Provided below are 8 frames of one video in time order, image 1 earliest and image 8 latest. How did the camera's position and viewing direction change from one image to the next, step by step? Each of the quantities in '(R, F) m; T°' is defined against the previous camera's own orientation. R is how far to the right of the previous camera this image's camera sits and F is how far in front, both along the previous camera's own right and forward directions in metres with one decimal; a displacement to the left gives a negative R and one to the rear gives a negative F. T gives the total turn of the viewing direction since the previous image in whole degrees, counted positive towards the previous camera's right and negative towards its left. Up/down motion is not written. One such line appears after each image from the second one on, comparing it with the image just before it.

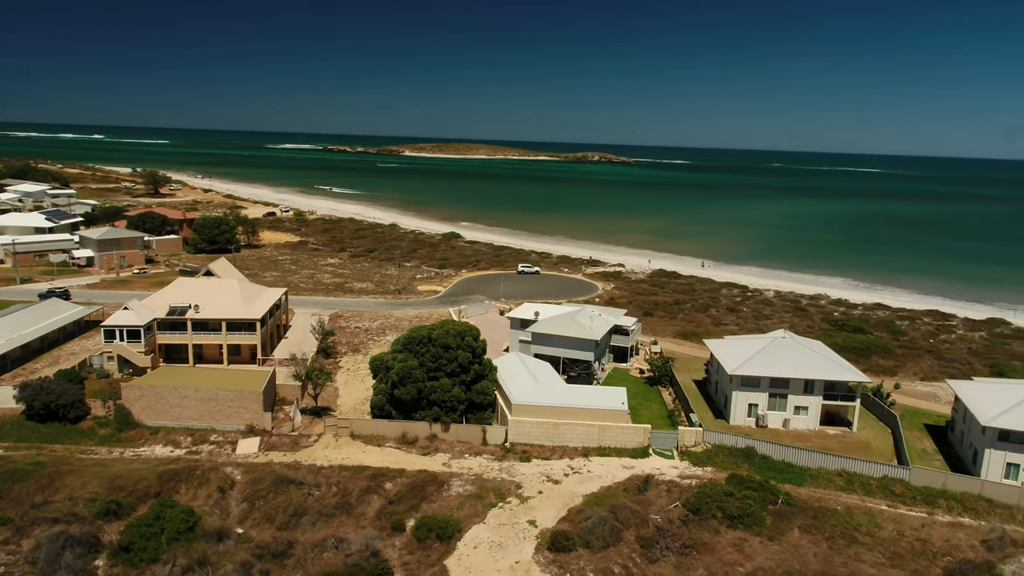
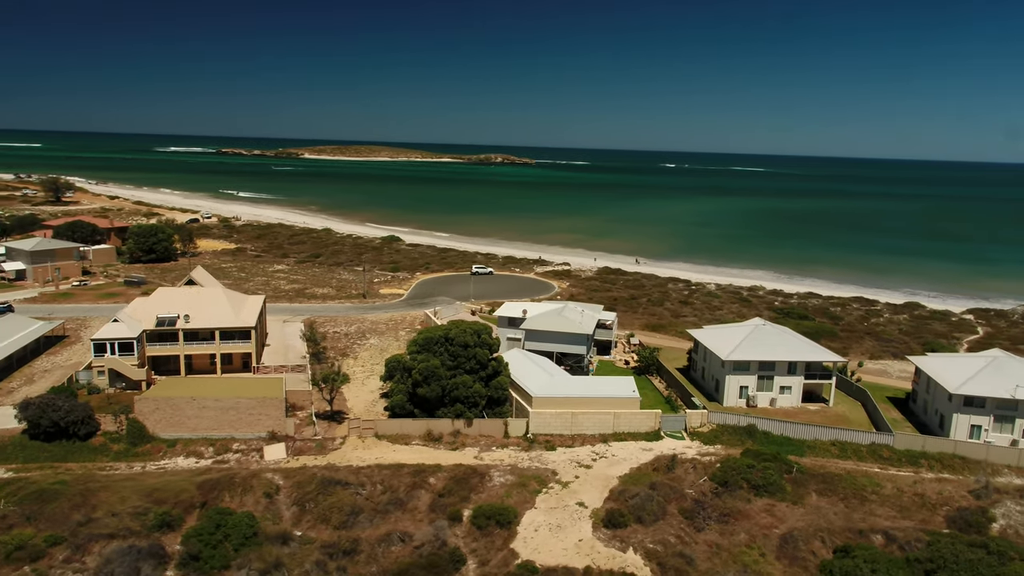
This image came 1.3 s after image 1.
(-4.3, -1.0) m; +8°
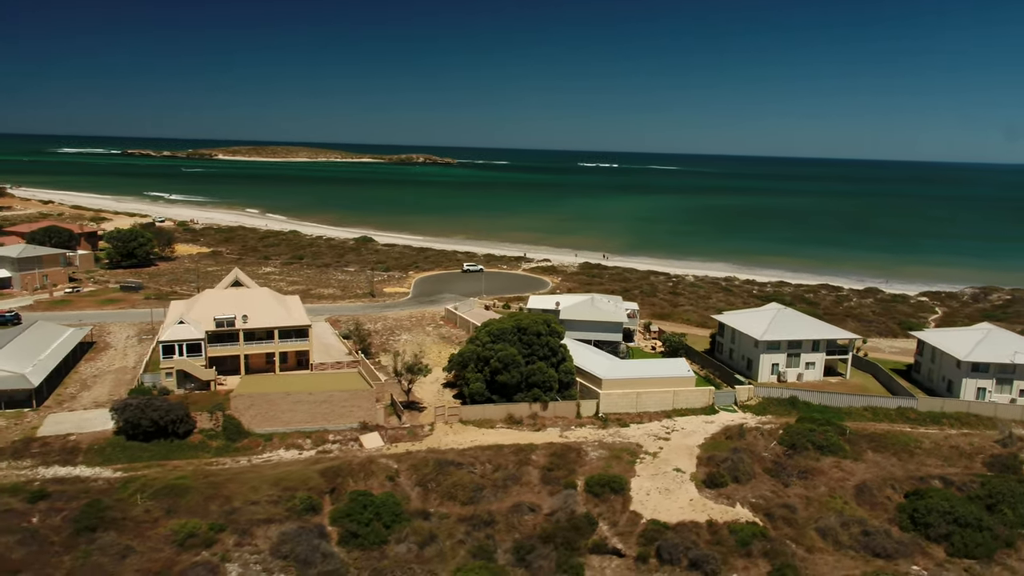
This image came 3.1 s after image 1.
(-6.2, -1.7) m; +7°
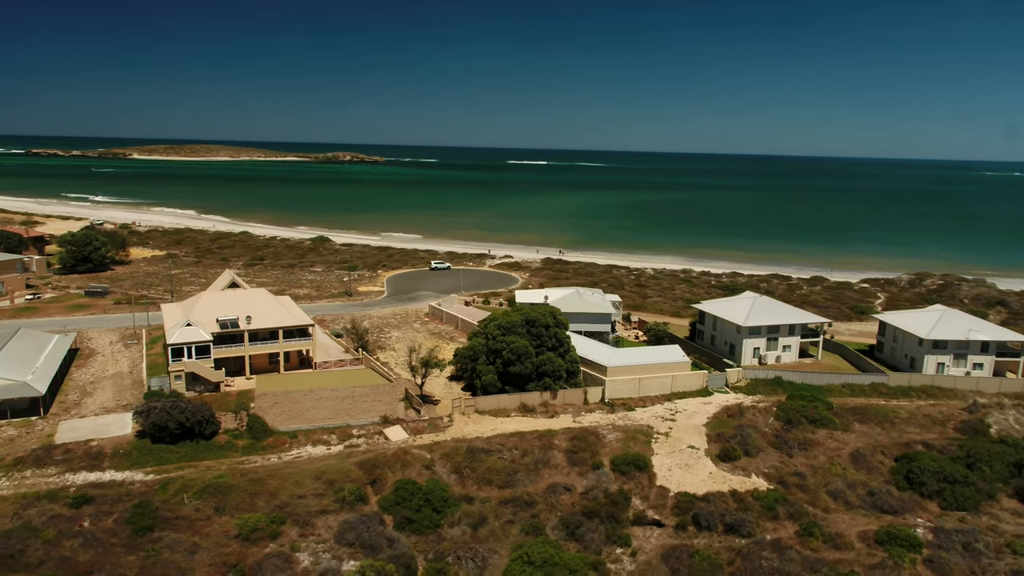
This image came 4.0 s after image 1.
(-3.5, -1.1) m; +6°
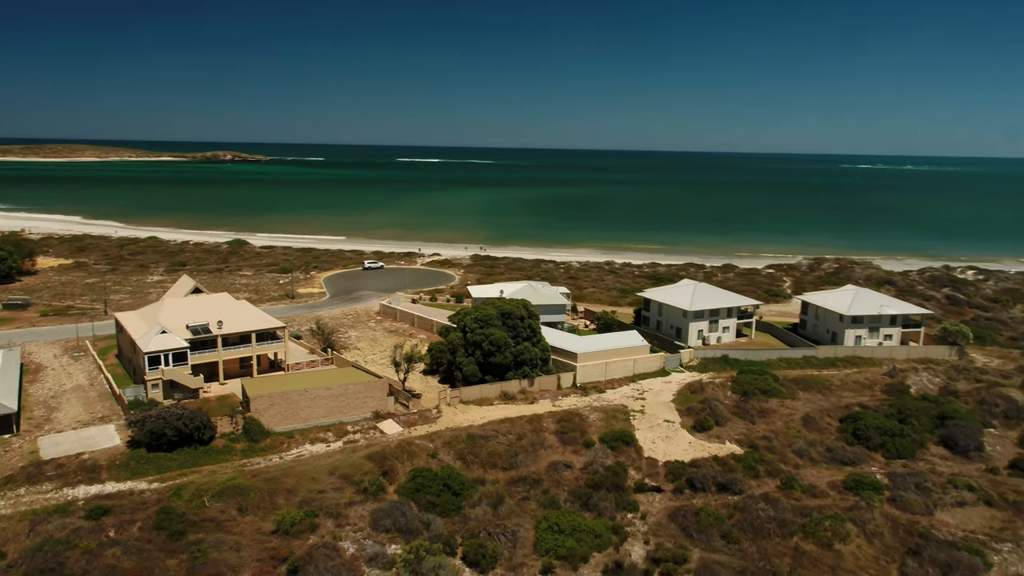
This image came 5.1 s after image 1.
(-3.8, -1.3) m; +9°
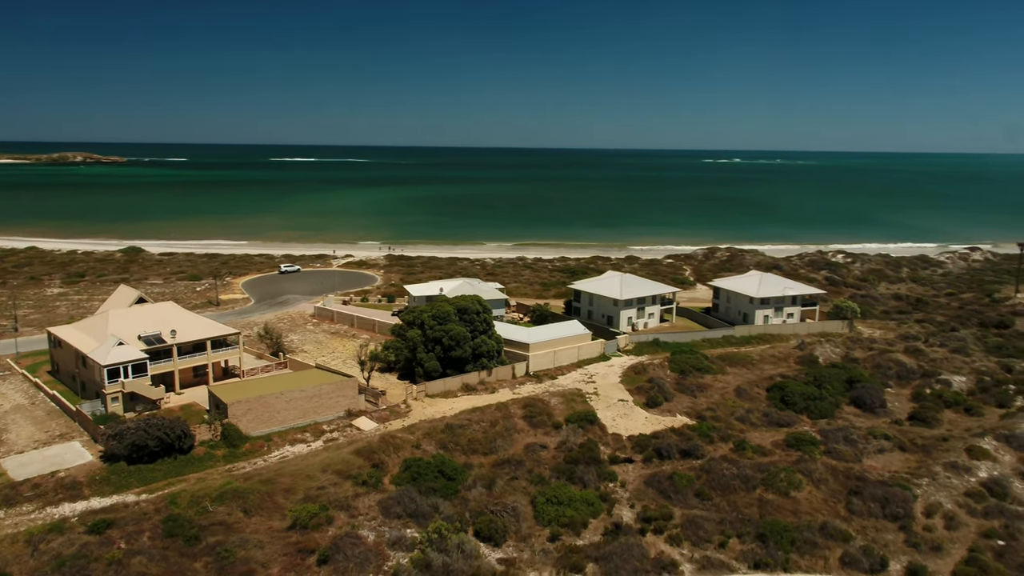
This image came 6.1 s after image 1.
(-3.6, -1.5) m; +10°
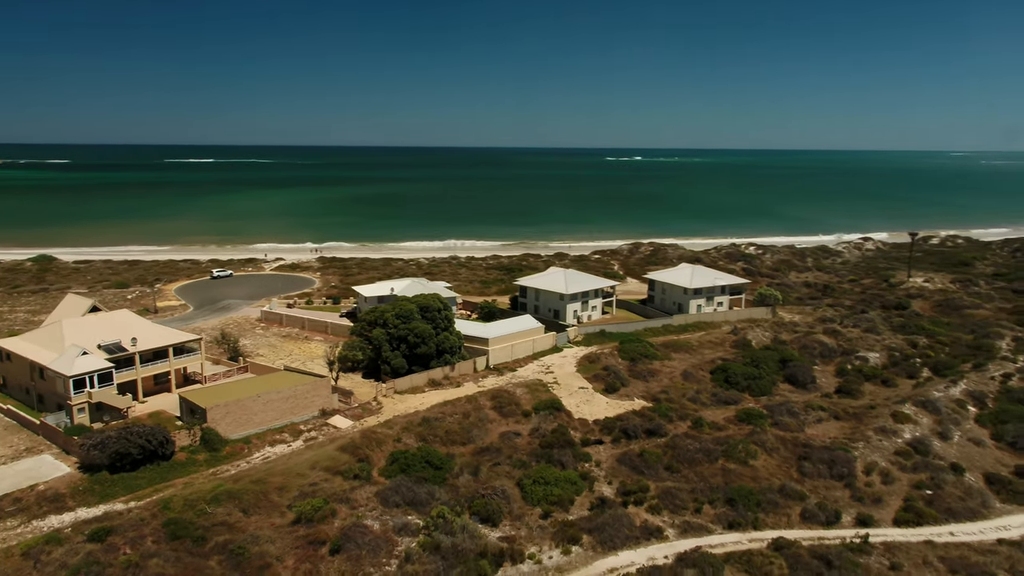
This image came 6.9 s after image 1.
(-2.6, -1.3) m; +7°
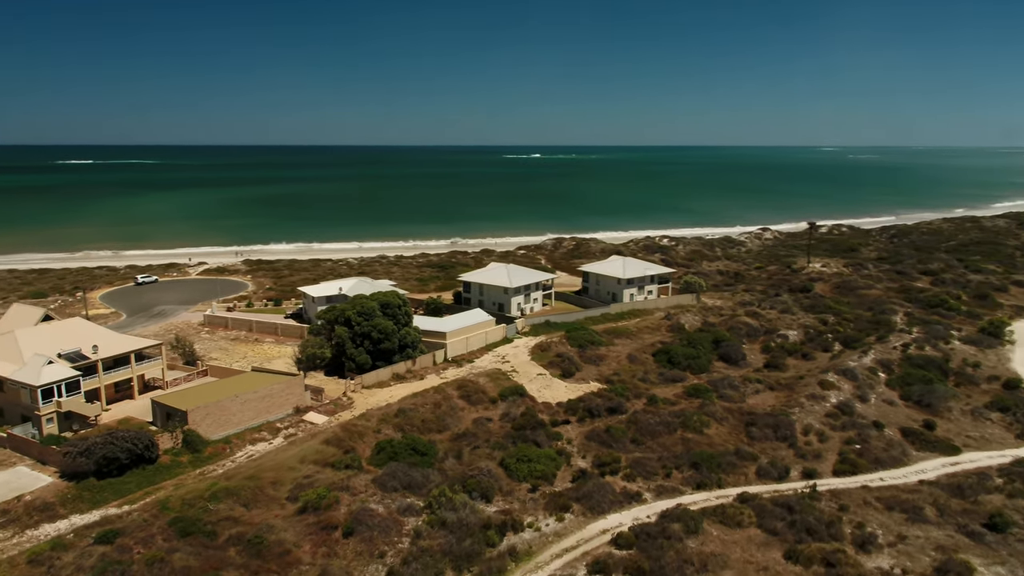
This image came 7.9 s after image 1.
(-2.9, -1.6) m; +8°
